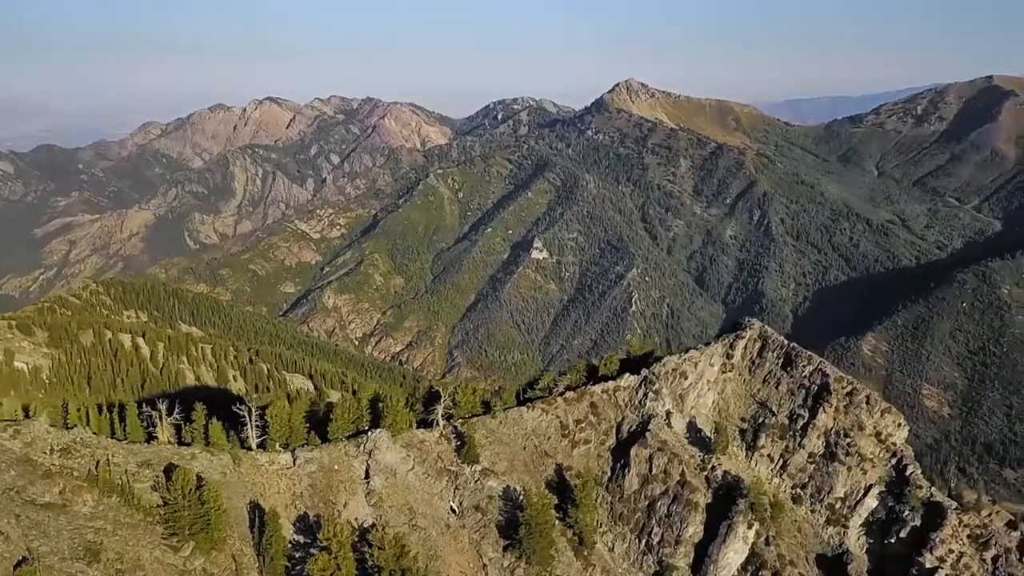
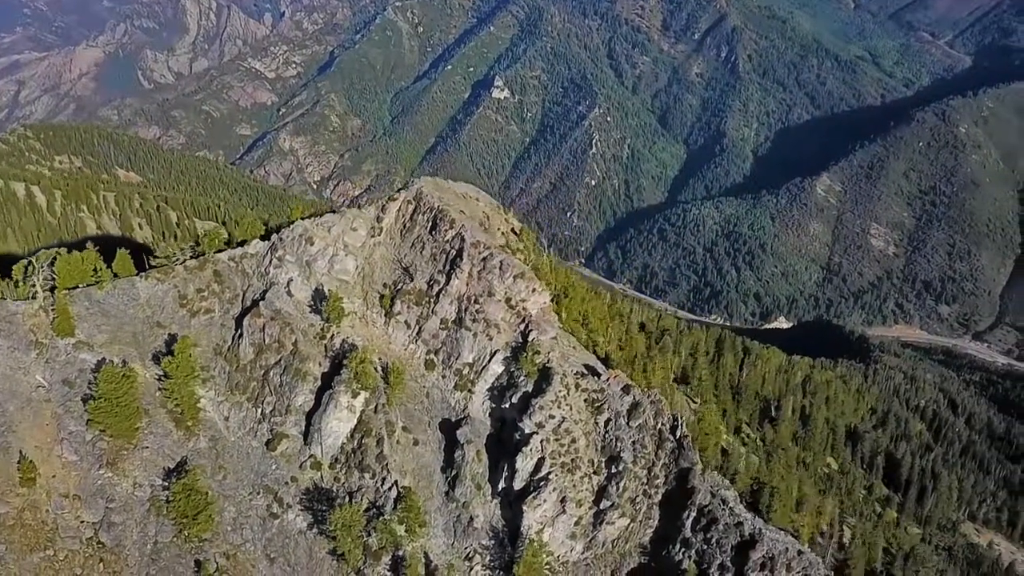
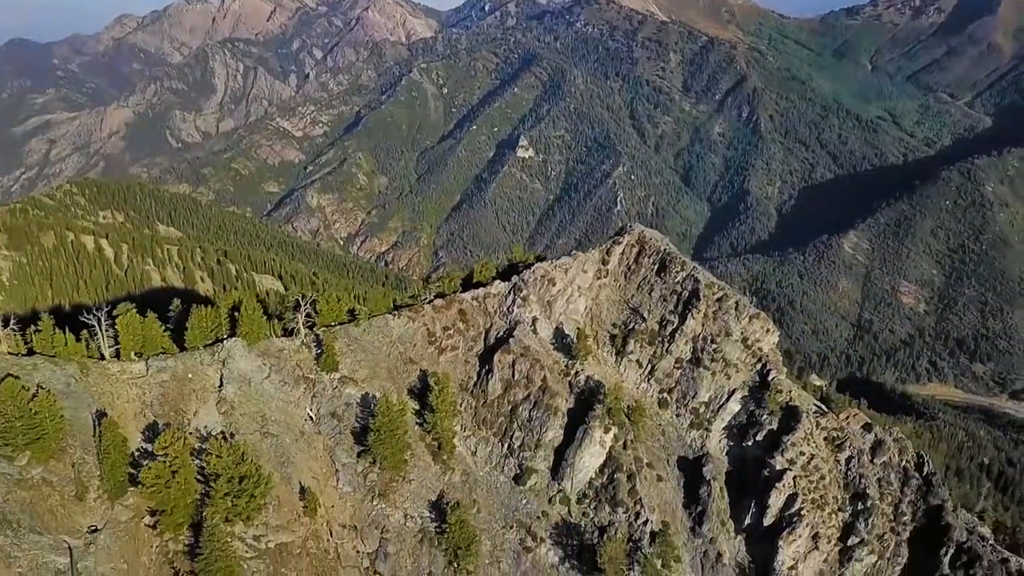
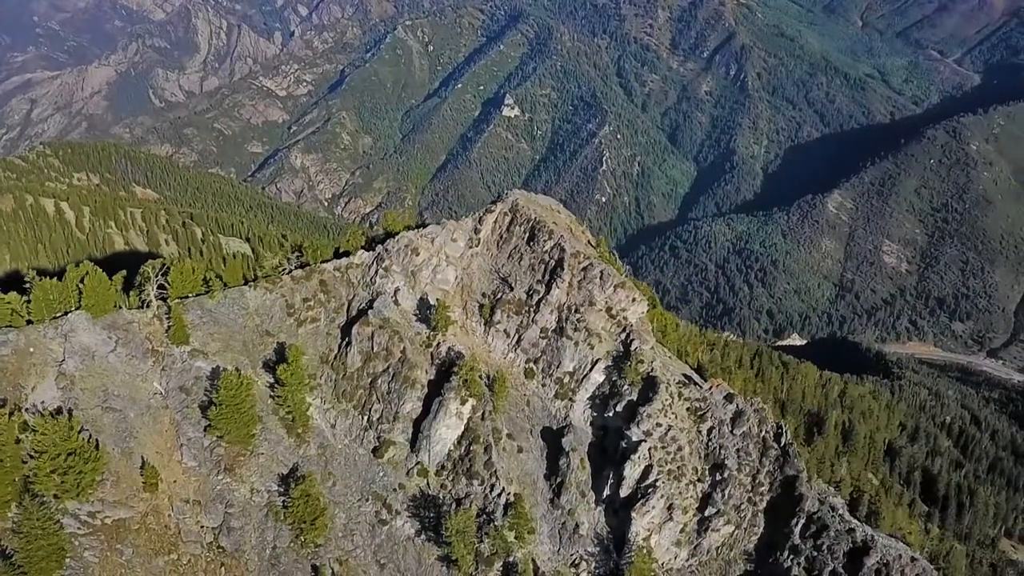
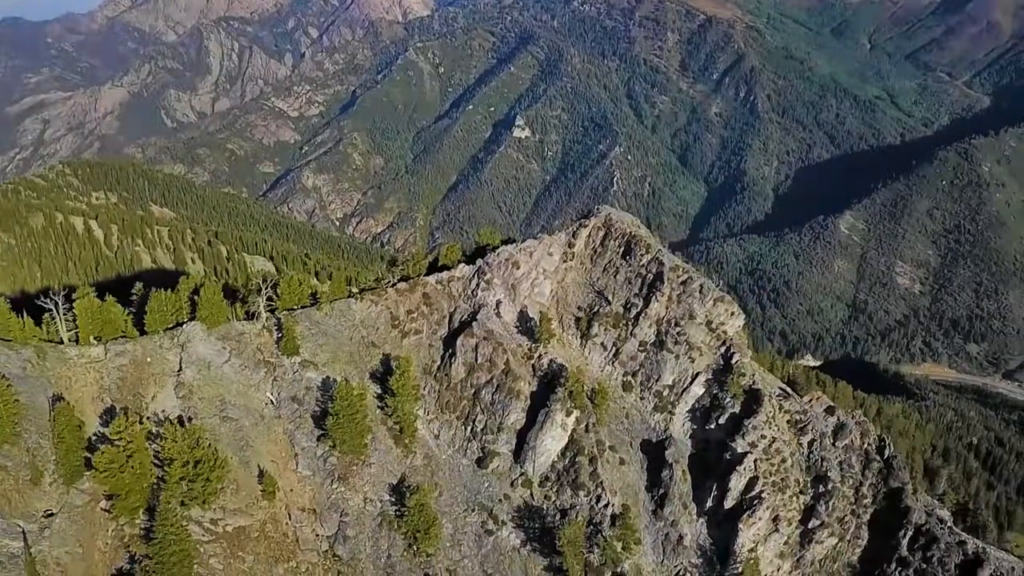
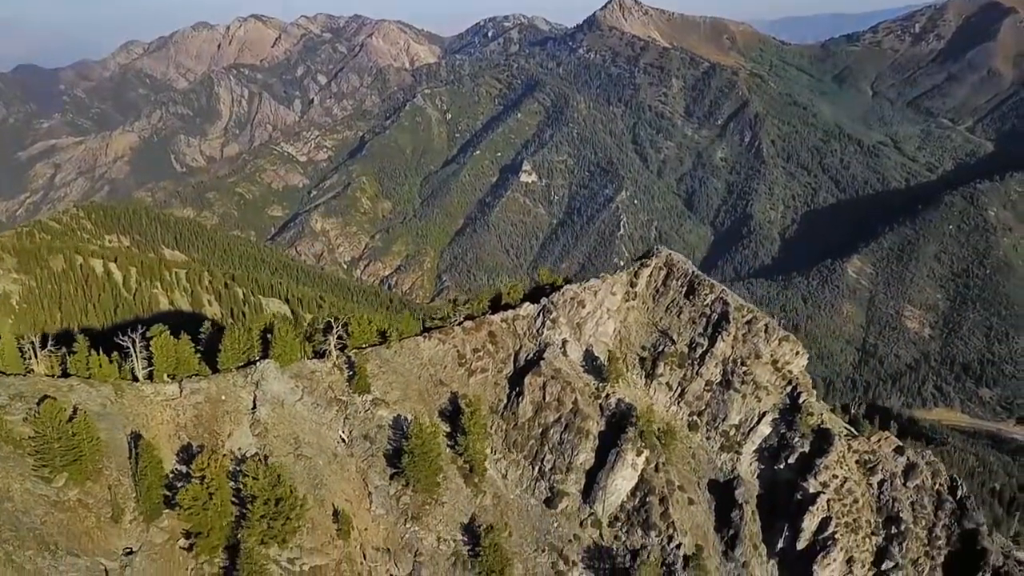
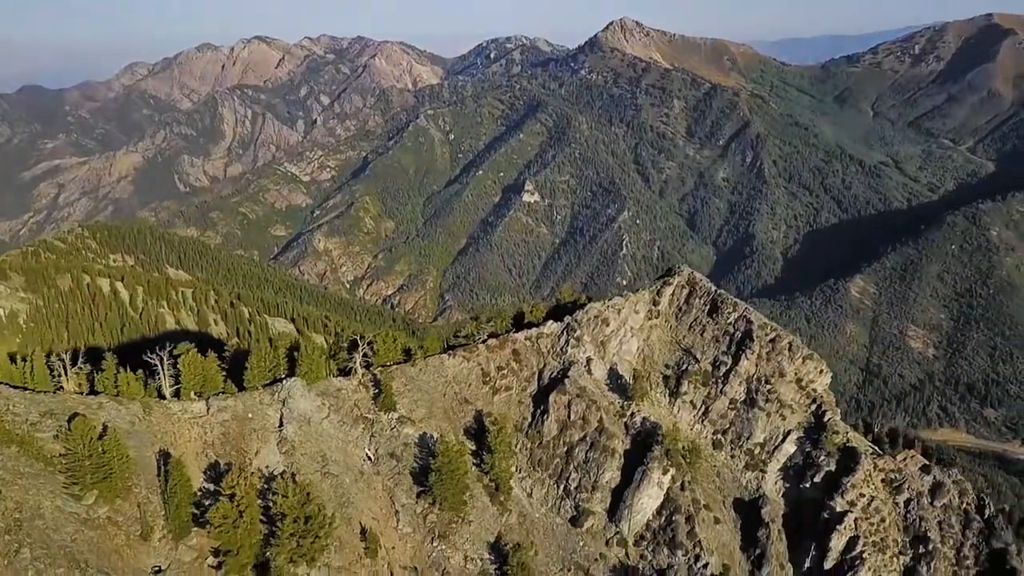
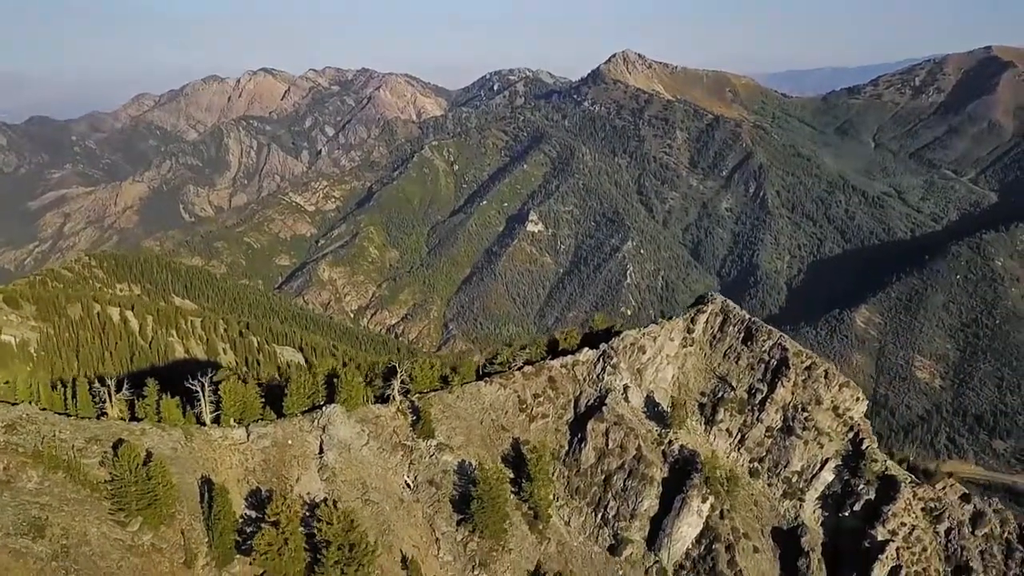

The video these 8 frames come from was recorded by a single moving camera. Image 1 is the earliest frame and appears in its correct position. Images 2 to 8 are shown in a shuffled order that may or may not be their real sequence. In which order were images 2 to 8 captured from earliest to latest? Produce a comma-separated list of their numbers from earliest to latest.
8, 7, 6, 3, 5, 4, 2
